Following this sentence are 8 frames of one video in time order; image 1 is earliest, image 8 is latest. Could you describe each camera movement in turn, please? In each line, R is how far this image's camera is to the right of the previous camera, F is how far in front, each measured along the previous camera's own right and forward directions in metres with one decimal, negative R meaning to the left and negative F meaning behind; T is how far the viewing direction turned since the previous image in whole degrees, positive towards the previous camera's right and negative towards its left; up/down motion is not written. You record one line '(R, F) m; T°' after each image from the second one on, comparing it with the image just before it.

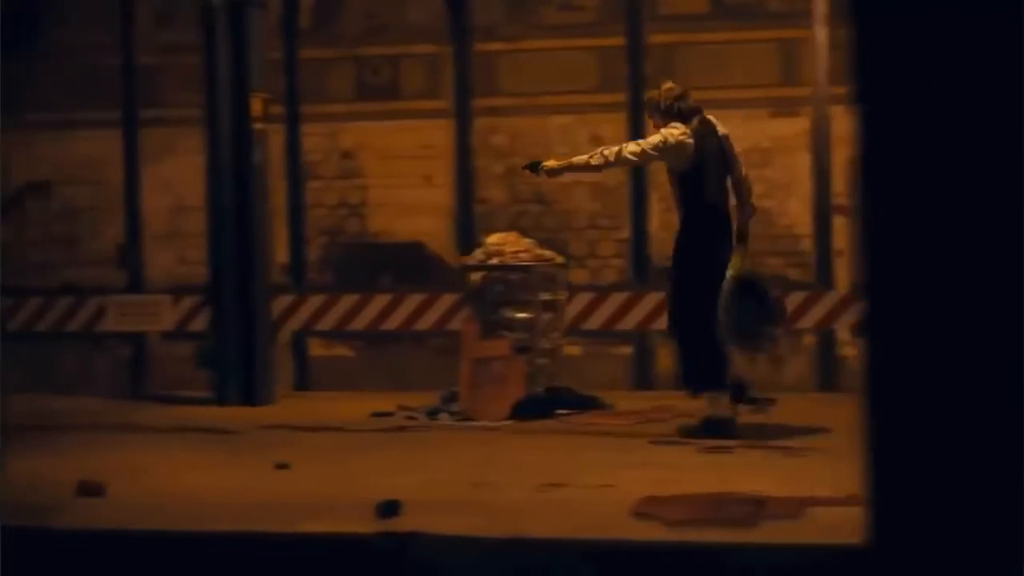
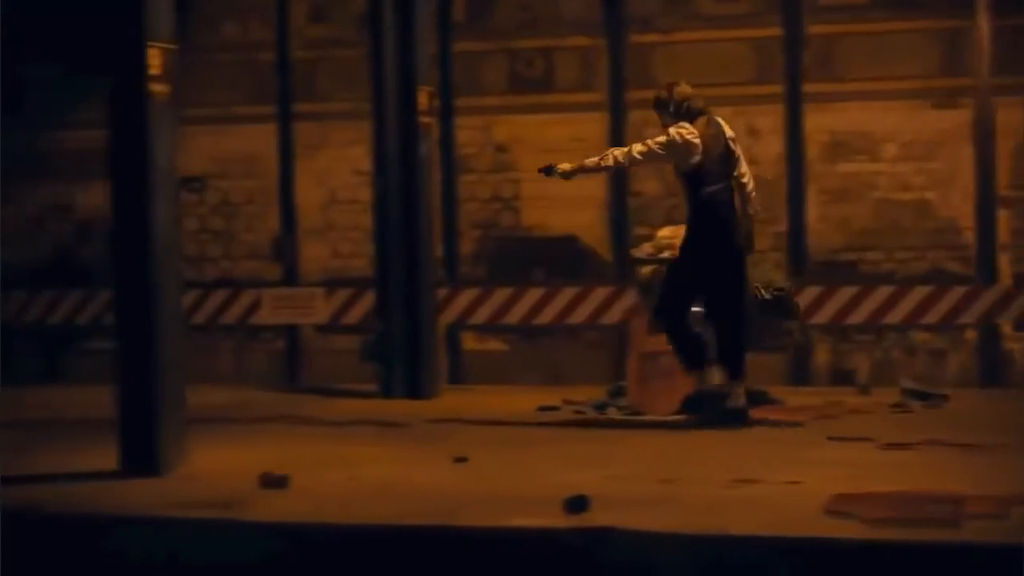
(-0.3, +0.1) m; -4°
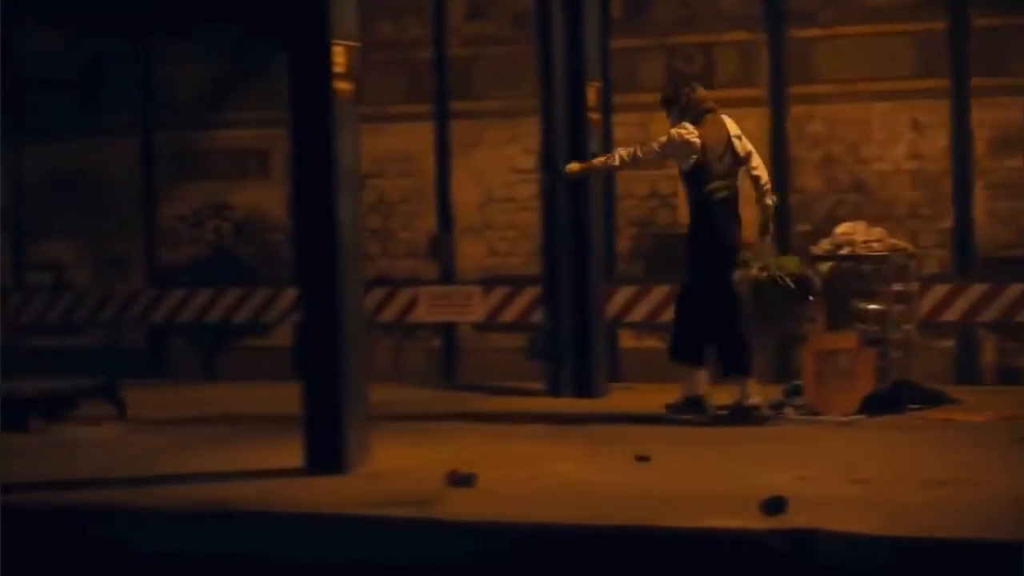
(-0.2, +0.1) m; -4°
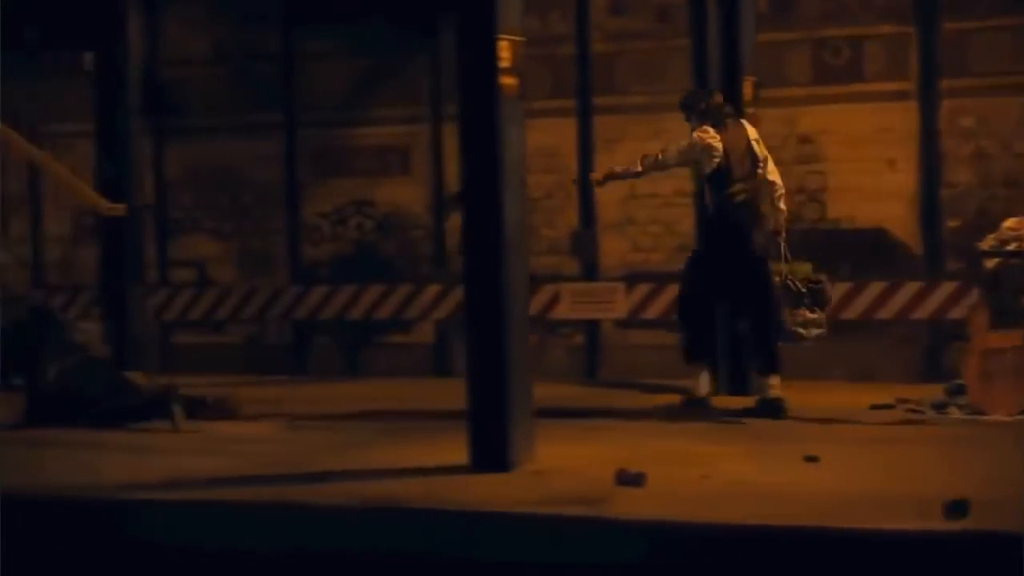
(-0.2, +0.1) m; -4°
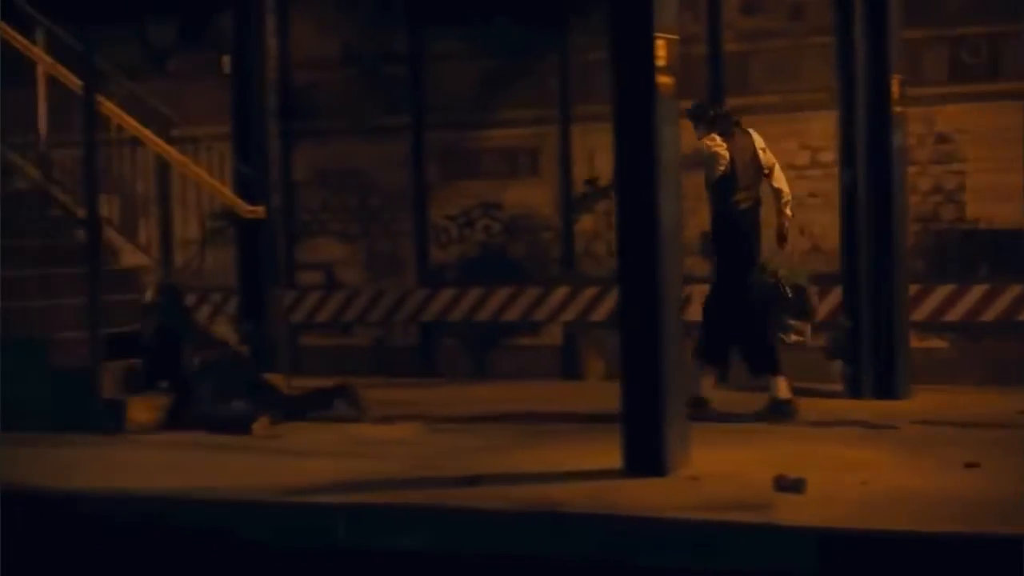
(-0.2, +0.1) m; -3°
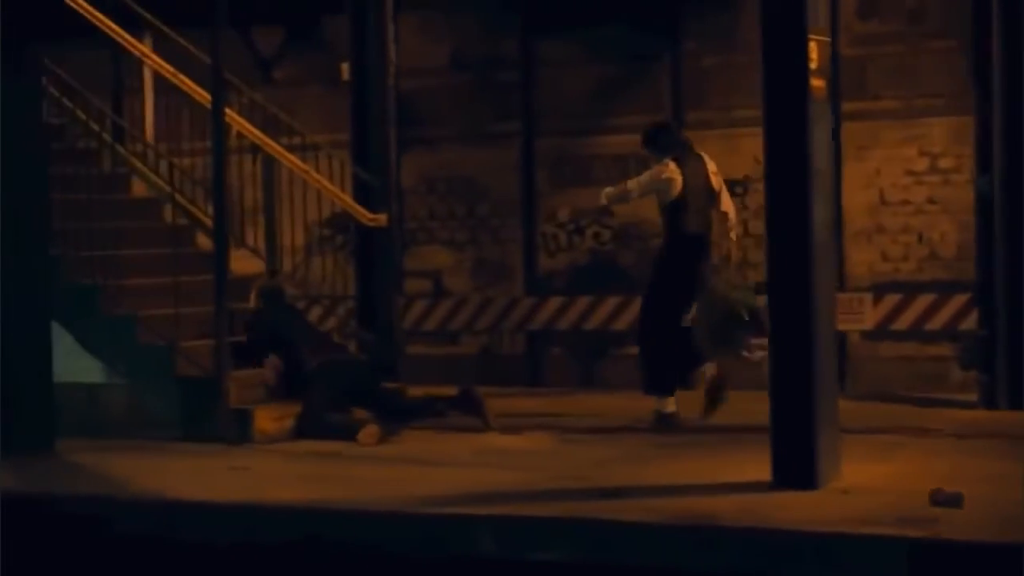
(-0.3, +0.1) m; -2°
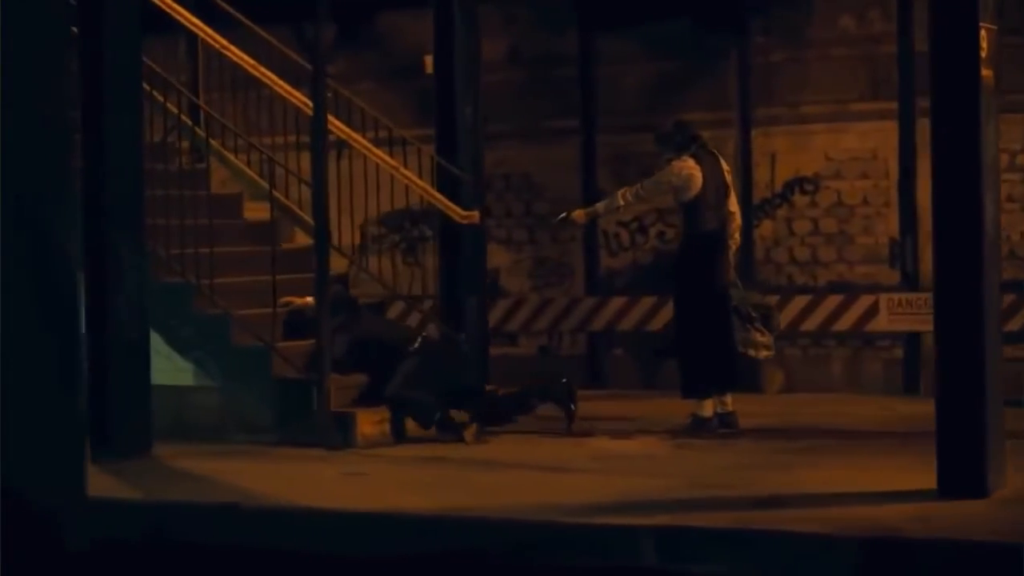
(-0.7, +0.3) m; +1°
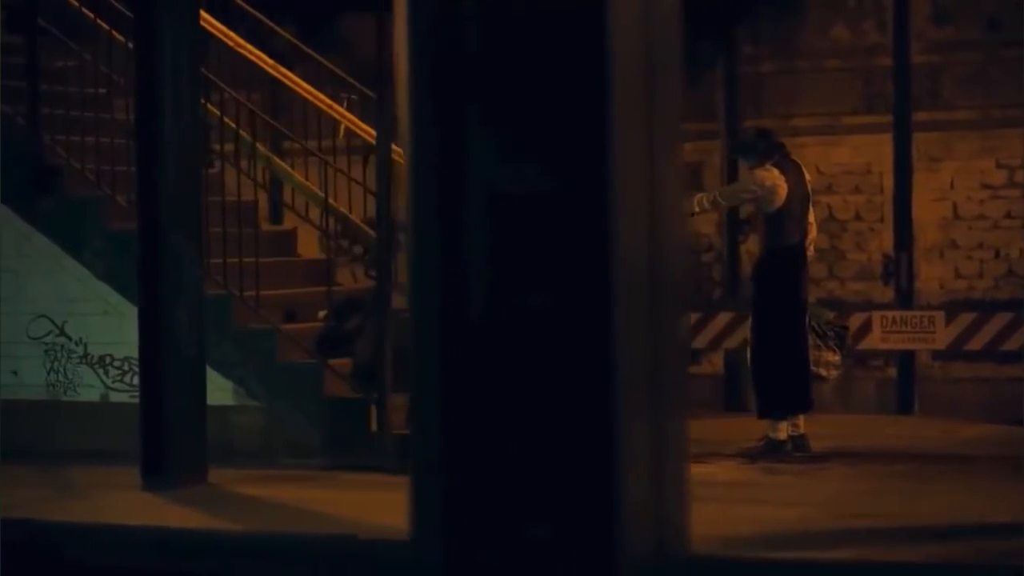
(-1.2, +0.6) m; +5°
